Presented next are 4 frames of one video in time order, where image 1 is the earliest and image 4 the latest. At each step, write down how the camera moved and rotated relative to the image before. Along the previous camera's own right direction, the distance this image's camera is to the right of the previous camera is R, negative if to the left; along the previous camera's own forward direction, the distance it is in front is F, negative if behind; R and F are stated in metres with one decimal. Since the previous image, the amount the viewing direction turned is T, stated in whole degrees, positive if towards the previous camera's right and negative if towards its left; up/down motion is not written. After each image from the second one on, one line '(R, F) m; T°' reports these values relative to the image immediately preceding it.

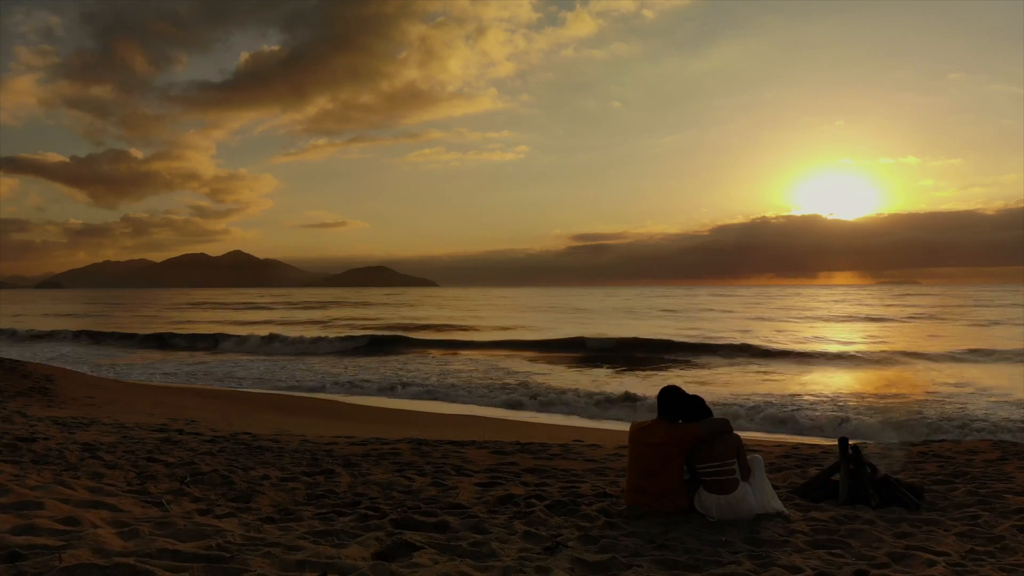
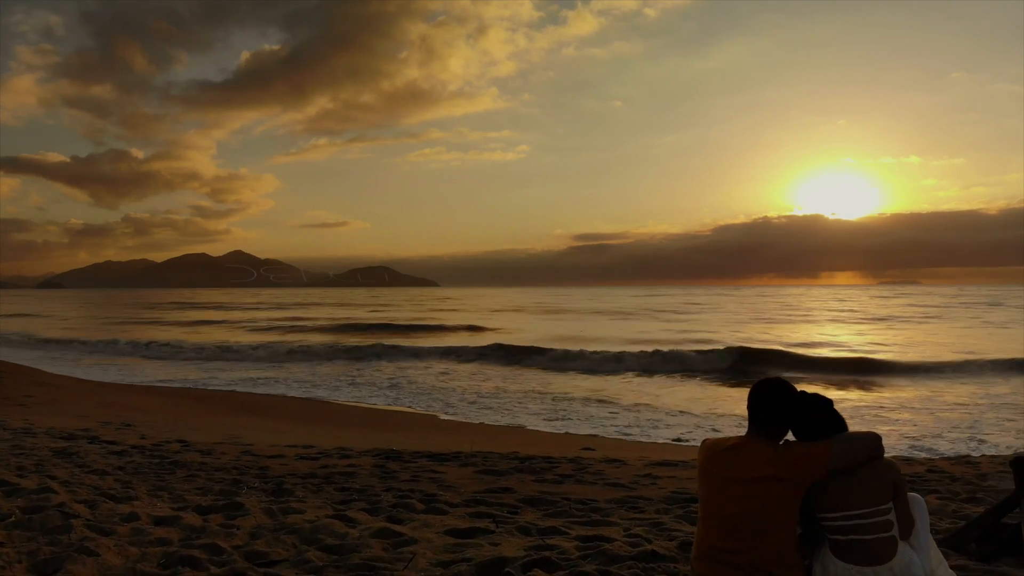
(0.0, +1.6) m; 0°
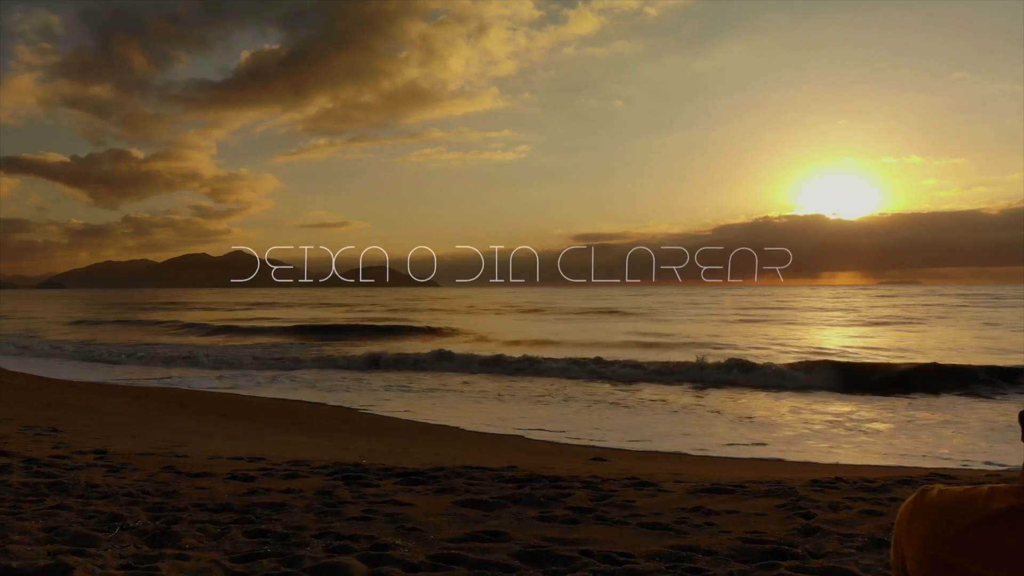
(0.0, +1.3) m; 0°
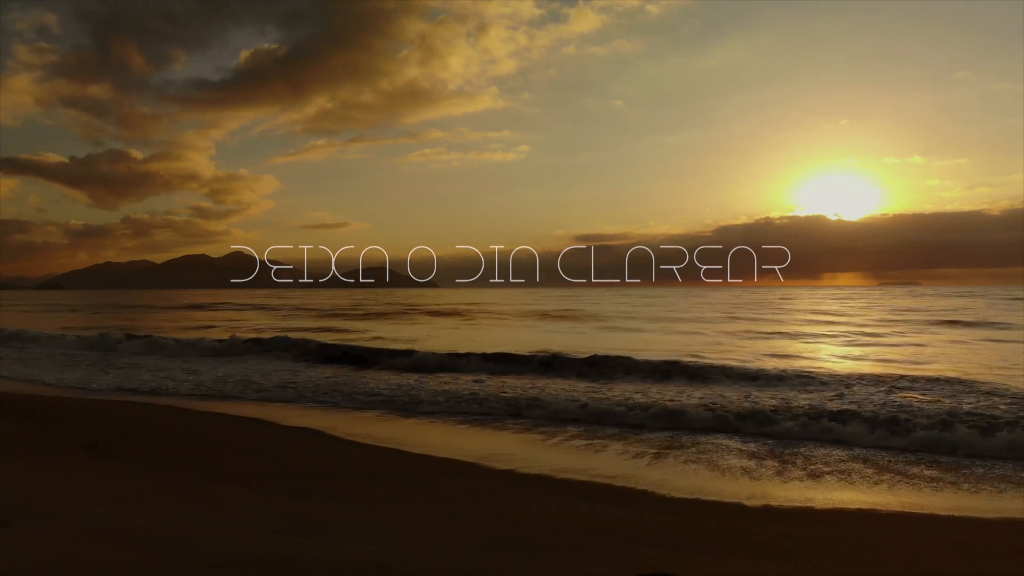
(-0.3, +0.6) m; 0°
